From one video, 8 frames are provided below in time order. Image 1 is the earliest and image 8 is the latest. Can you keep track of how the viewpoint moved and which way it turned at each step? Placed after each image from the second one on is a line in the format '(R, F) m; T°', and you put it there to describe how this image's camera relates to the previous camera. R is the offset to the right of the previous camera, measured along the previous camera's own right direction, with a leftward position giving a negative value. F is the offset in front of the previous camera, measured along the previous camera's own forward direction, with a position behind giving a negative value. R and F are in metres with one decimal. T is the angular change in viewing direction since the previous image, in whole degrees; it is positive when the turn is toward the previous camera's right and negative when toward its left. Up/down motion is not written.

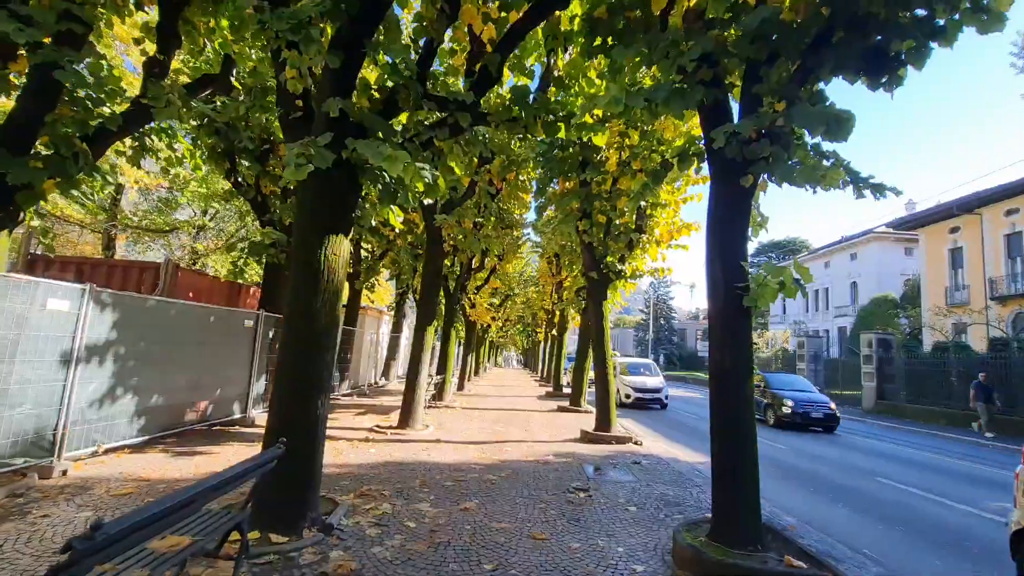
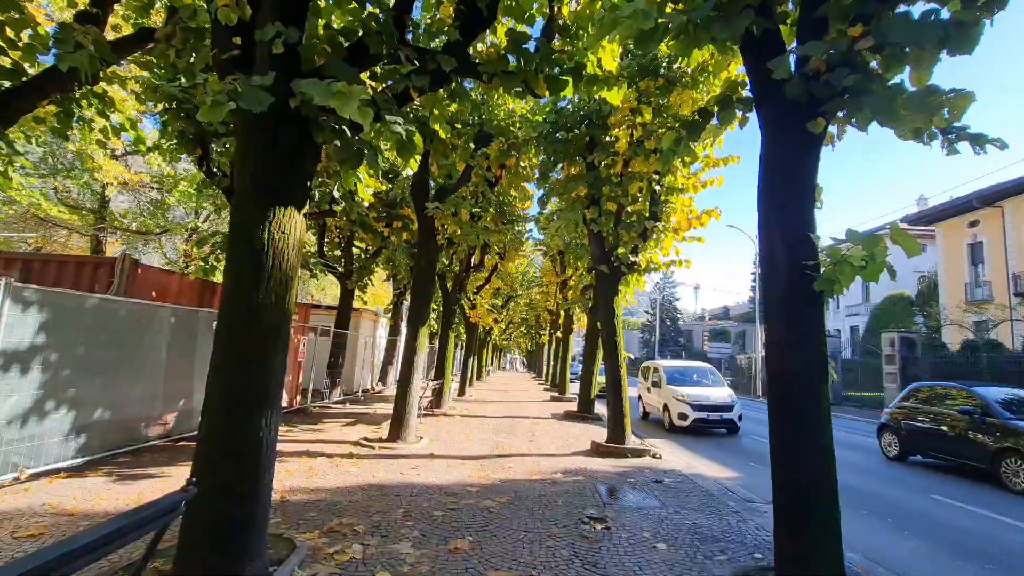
(0.0, +1.0) m; 0°
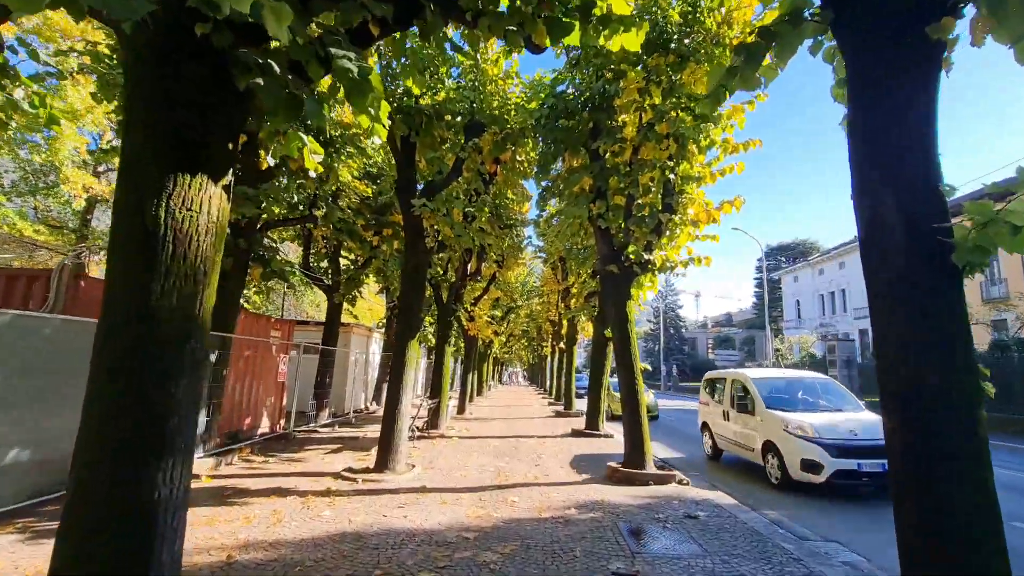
(0.0, +1.0) m; 0°
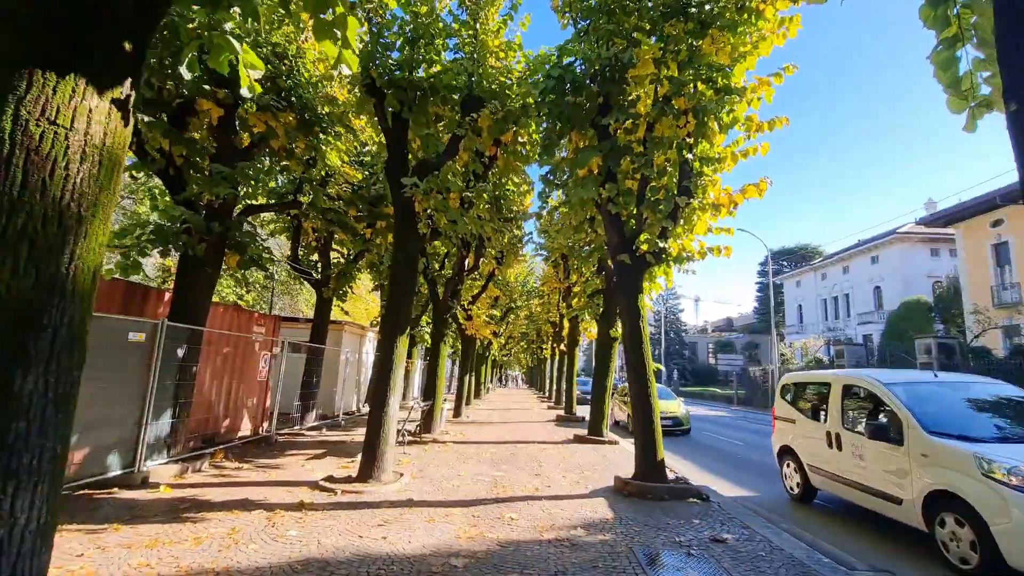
(0.0, +0.8) m; 0°
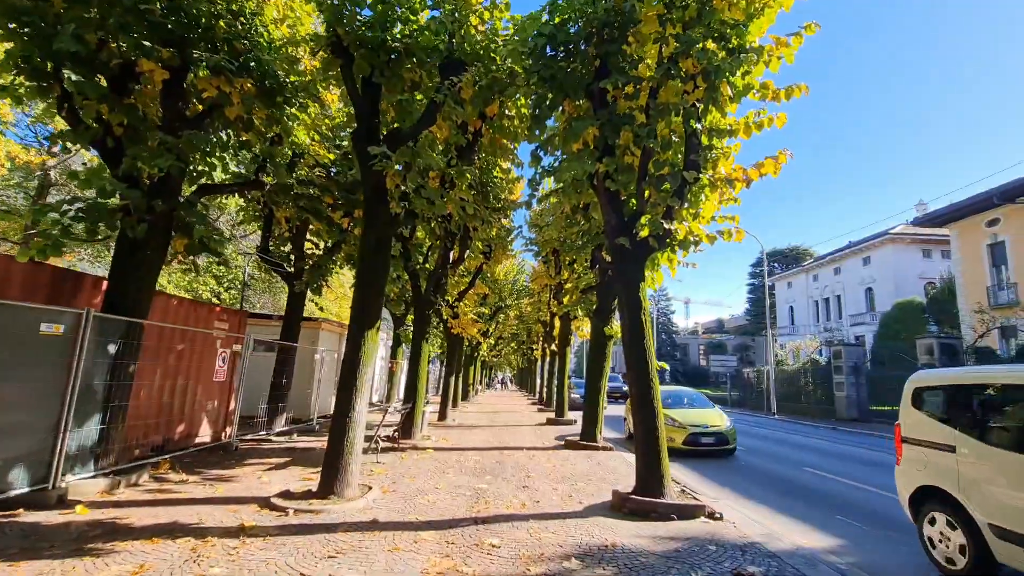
(+0.1, +0.9) m; +1°
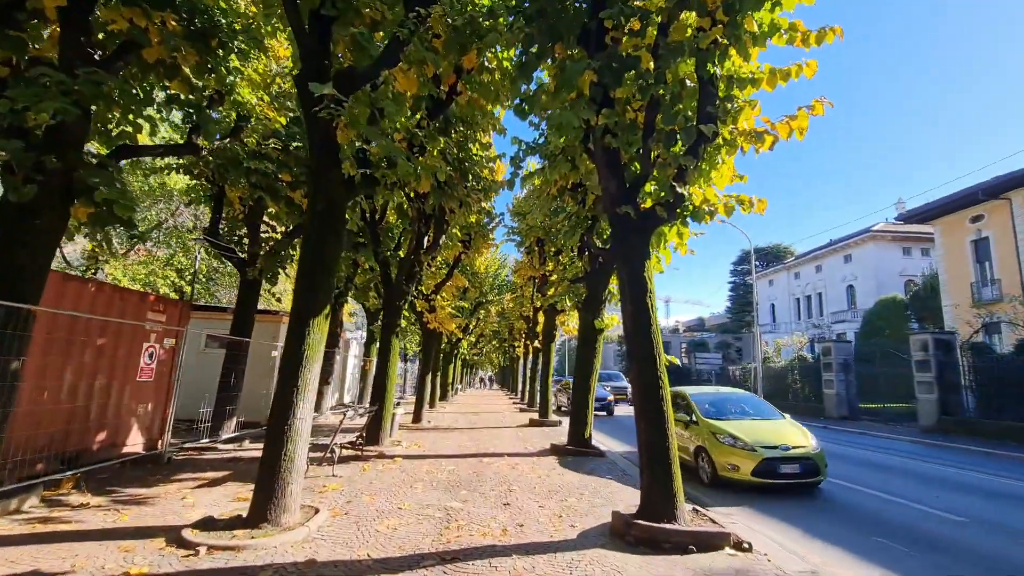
(0.0, +1.1) m; +2°
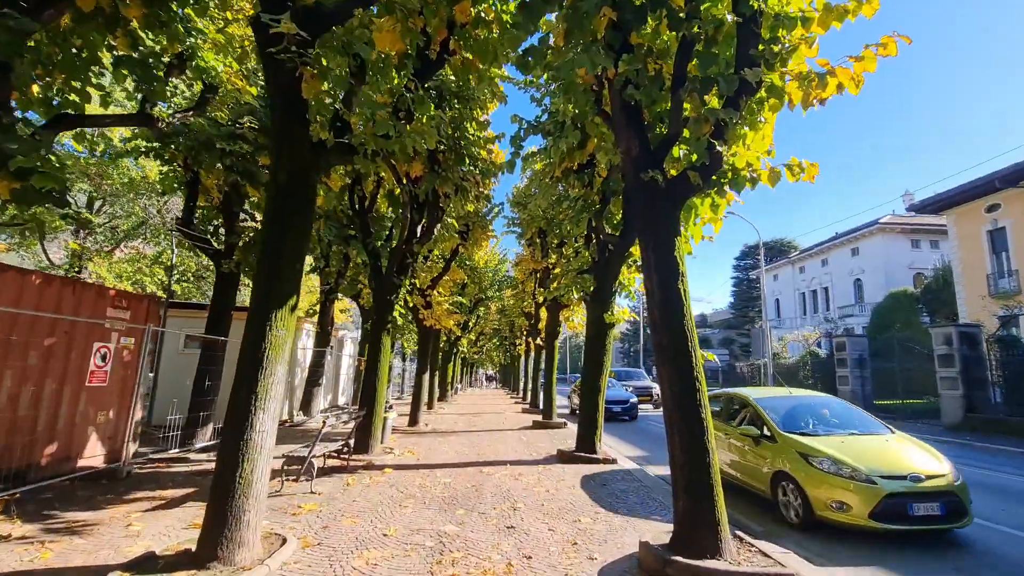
(0.0, +0.9) m; 0°
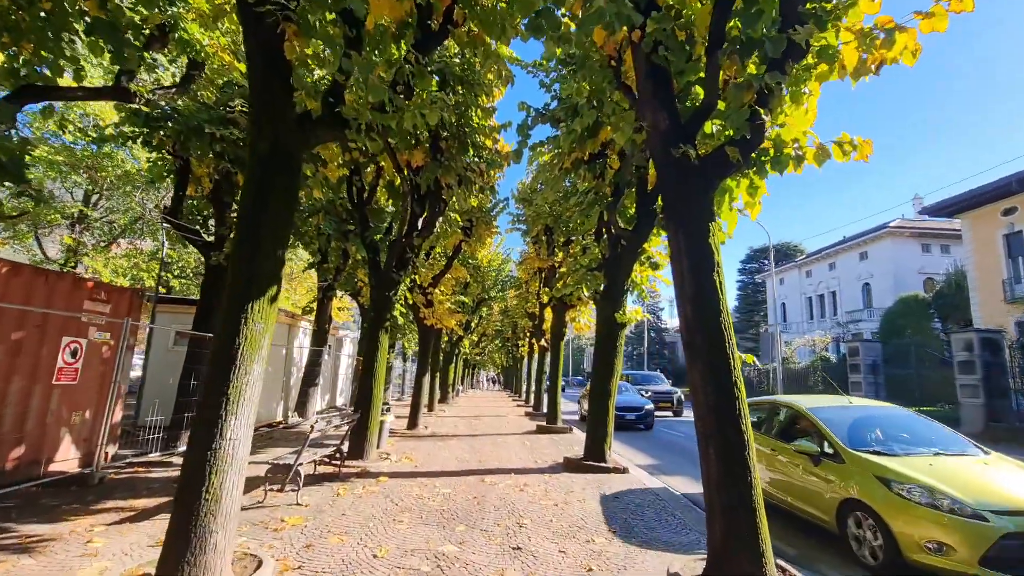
(-0.1, +0.6) m; 0°
